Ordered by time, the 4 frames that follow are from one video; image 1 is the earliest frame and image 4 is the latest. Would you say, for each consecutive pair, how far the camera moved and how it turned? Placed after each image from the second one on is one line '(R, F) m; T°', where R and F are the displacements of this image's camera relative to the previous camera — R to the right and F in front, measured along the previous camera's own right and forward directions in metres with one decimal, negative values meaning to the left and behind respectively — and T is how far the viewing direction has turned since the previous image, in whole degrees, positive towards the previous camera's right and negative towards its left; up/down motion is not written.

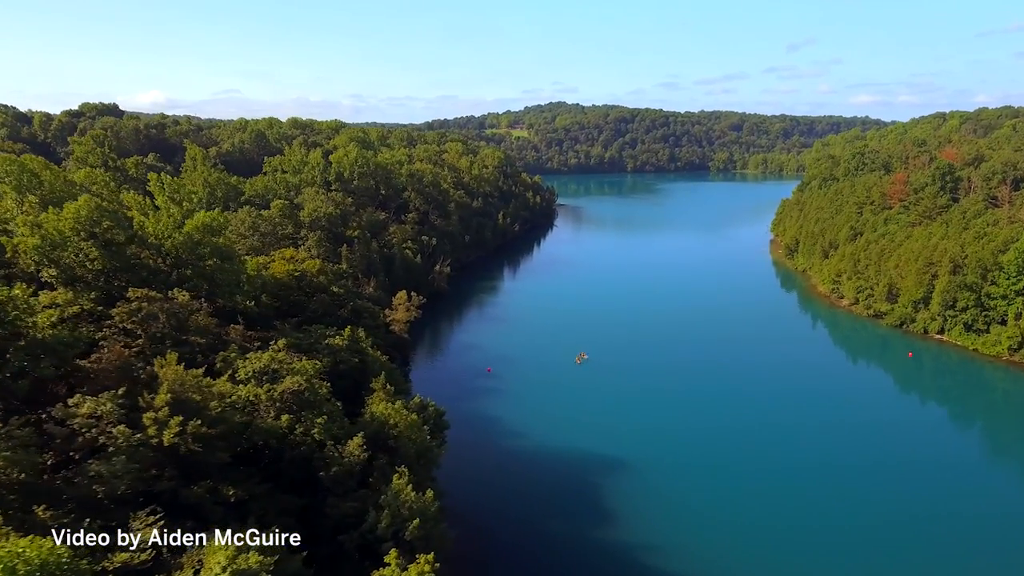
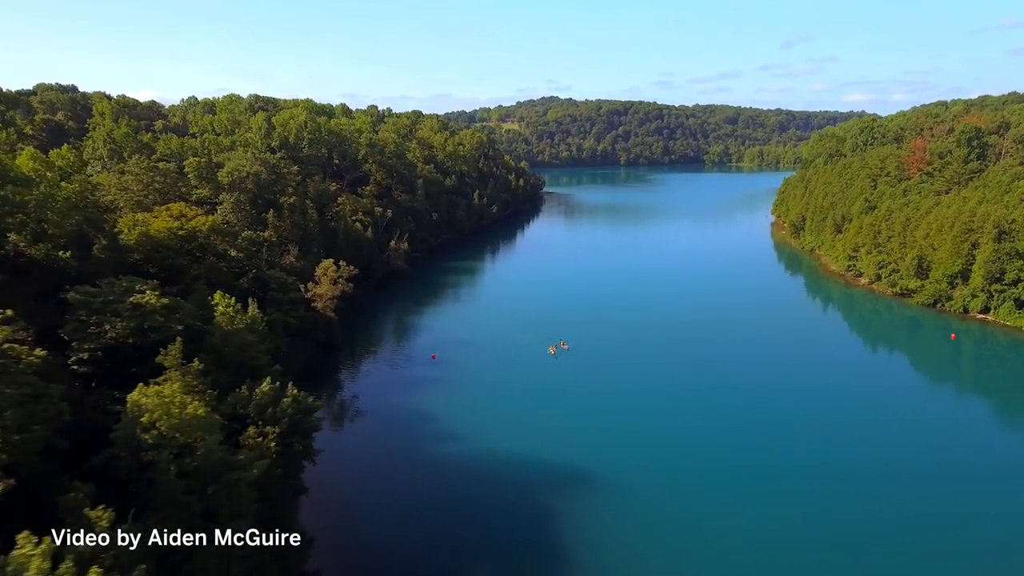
(+1.8, +9.5) m; 0°
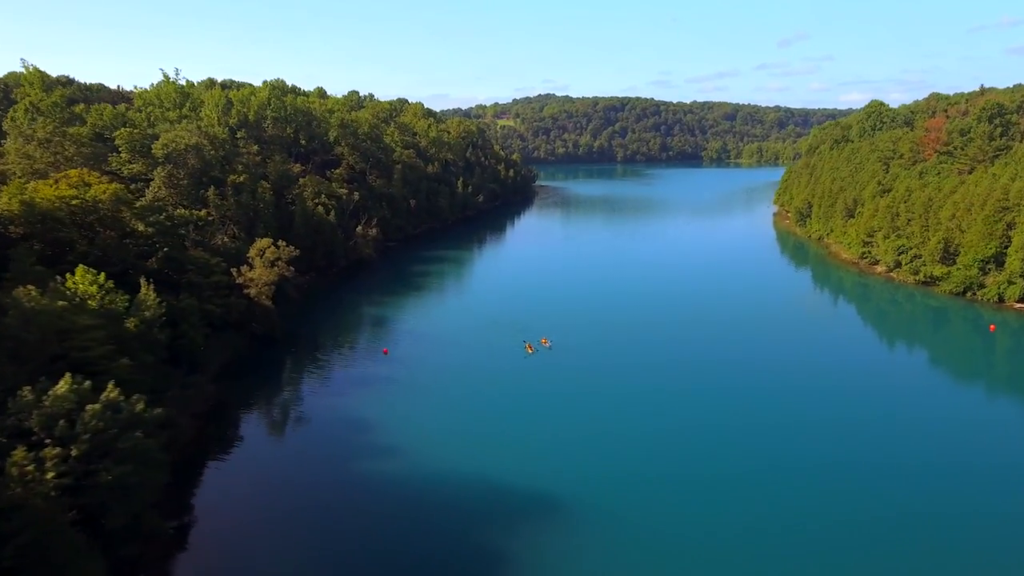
(+1.1, +5.8) m; 0°
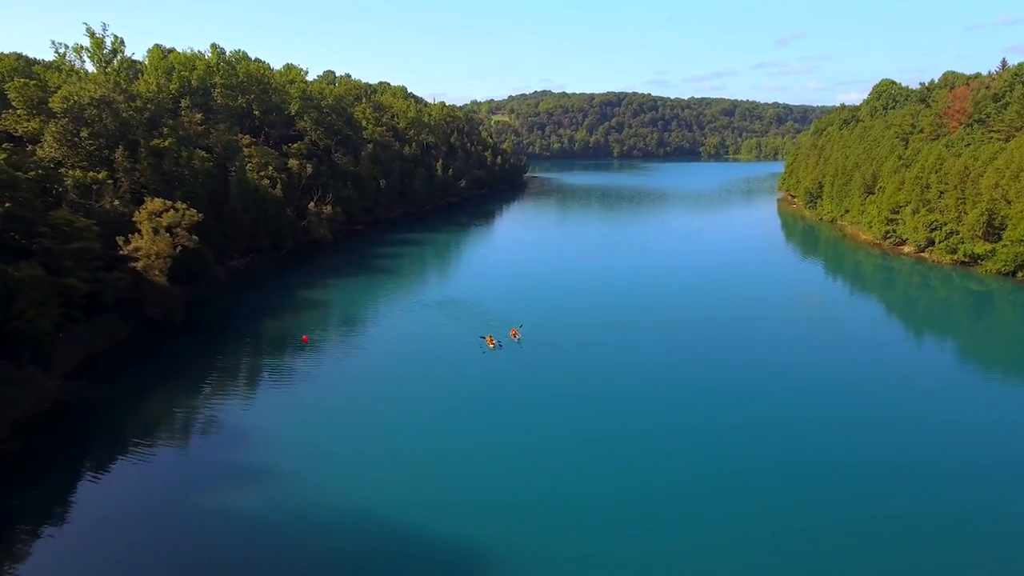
(+1.2, +6.9) m; 0°
